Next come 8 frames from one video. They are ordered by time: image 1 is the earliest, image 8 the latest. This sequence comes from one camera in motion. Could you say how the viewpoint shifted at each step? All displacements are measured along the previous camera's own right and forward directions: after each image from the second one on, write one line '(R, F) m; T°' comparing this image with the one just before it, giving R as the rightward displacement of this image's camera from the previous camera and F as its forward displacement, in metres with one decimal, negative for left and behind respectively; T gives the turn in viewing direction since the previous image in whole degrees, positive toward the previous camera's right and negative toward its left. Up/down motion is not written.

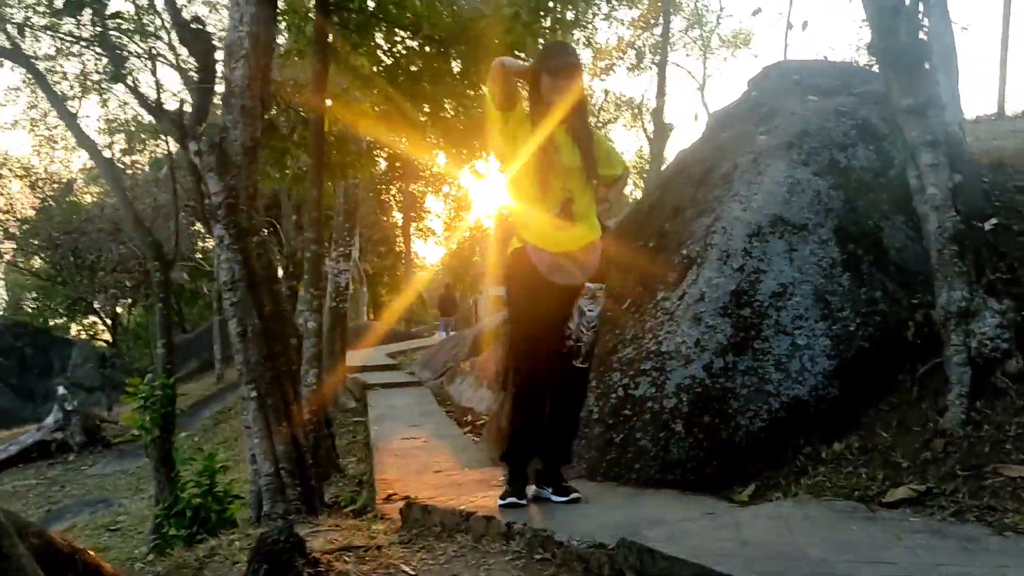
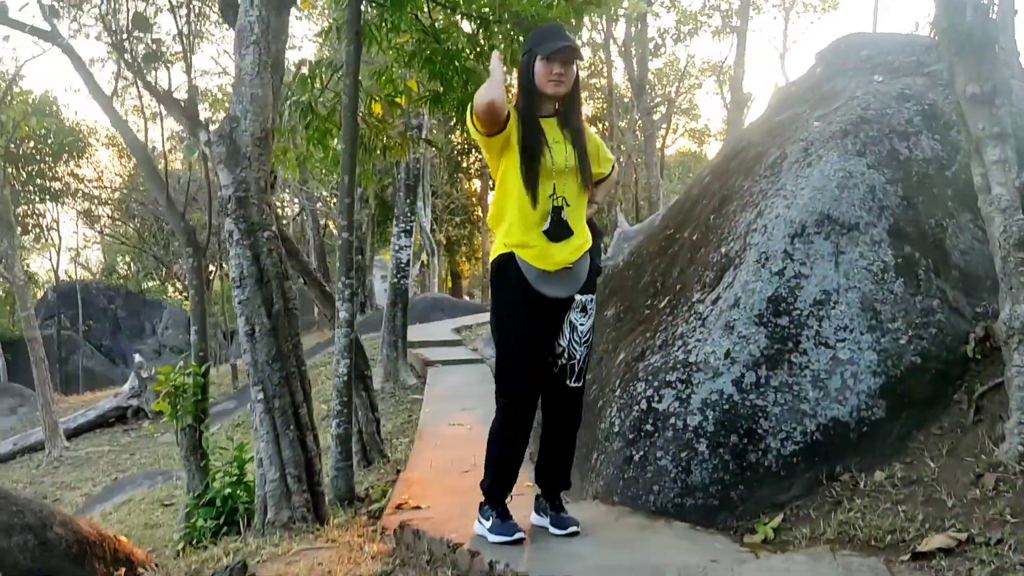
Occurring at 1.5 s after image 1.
(+0.2, +0.2) m; -6°
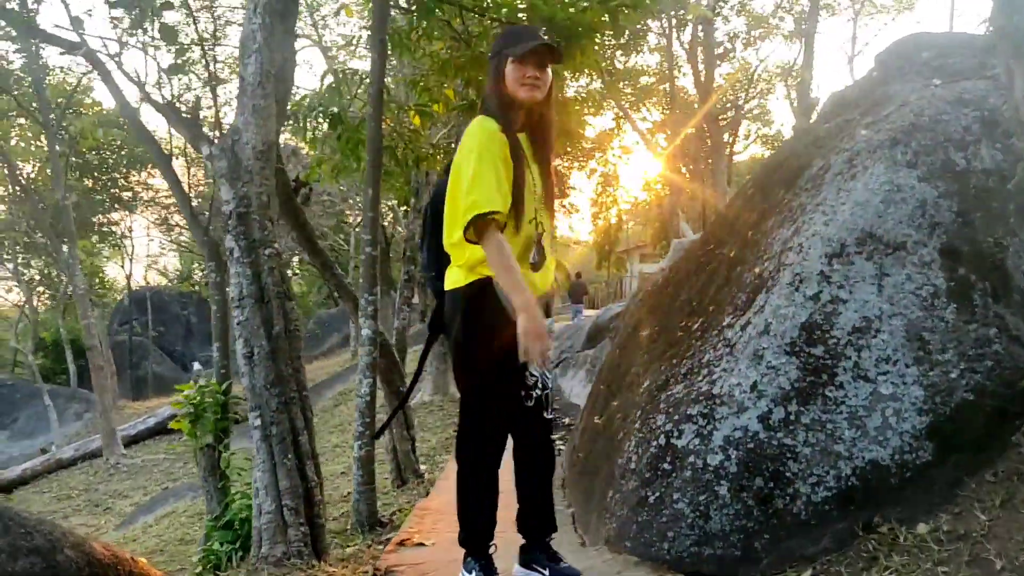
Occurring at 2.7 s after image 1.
(+0.2, +0.2) m; -5°
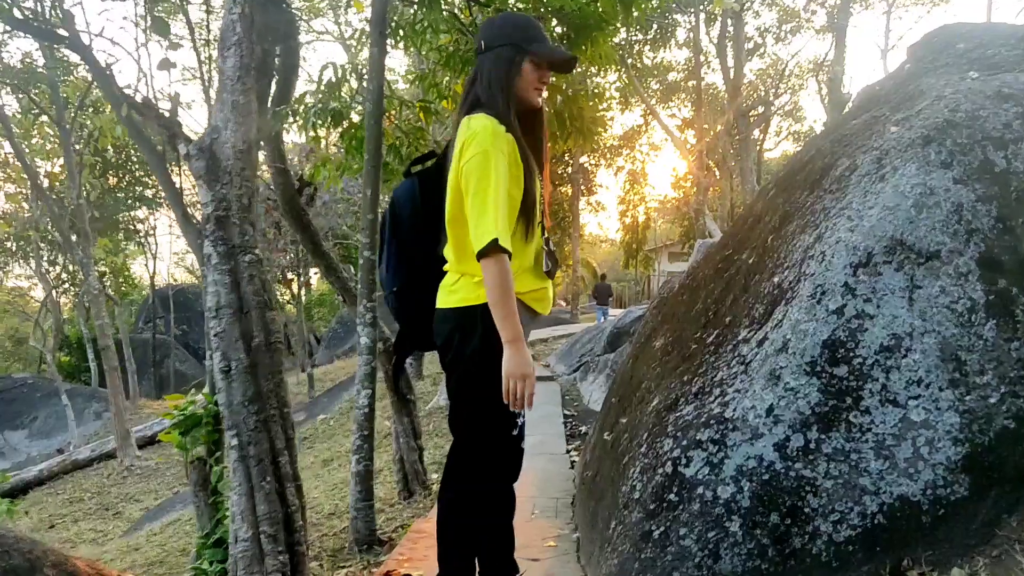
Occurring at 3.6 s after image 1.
(+0.1, +0.2) m; -2°
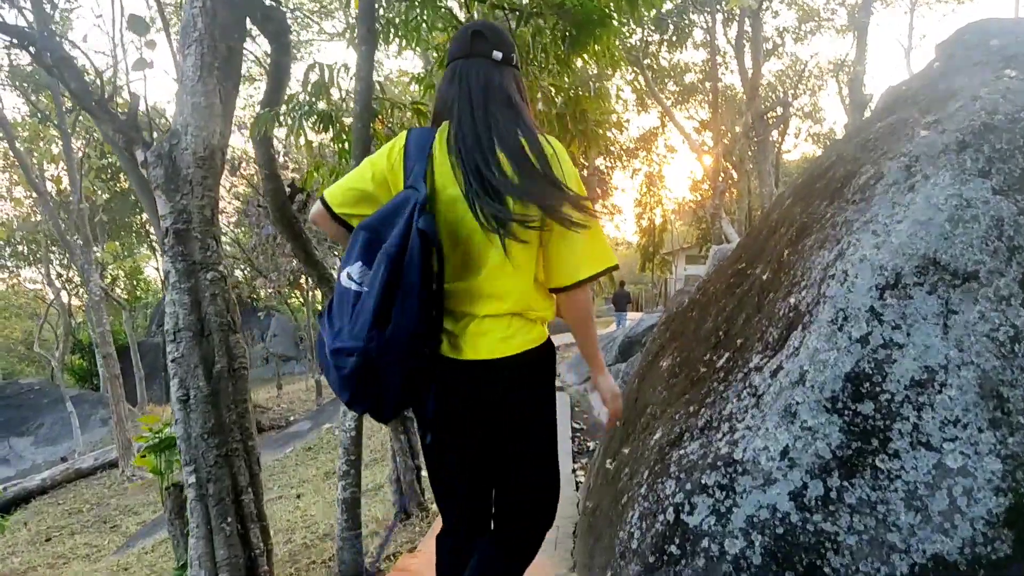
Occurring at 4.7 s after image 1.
(+0.1, +0.3) m; -1°
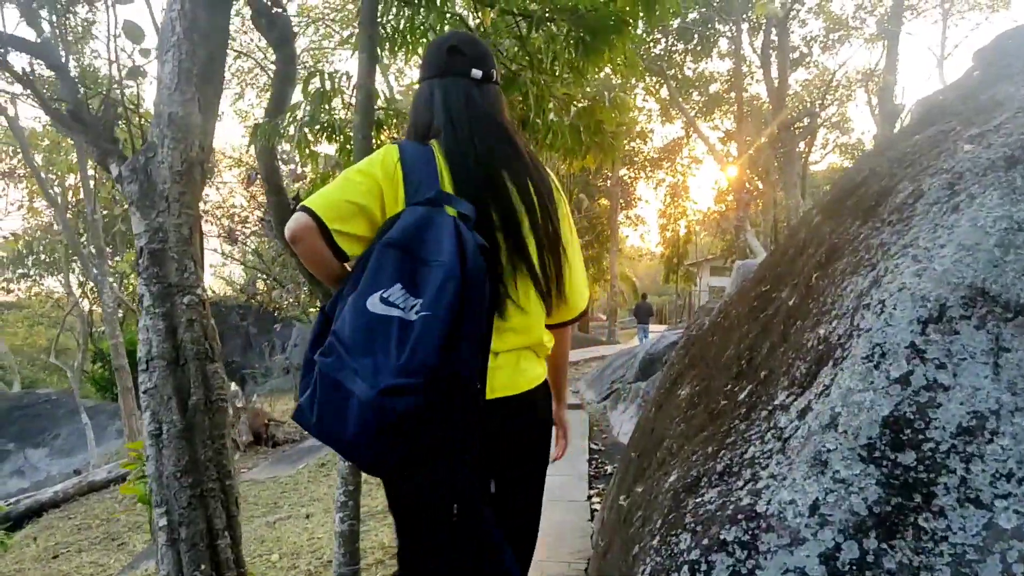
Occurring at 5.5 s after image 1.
(+0.1, +0.2) m; -2°
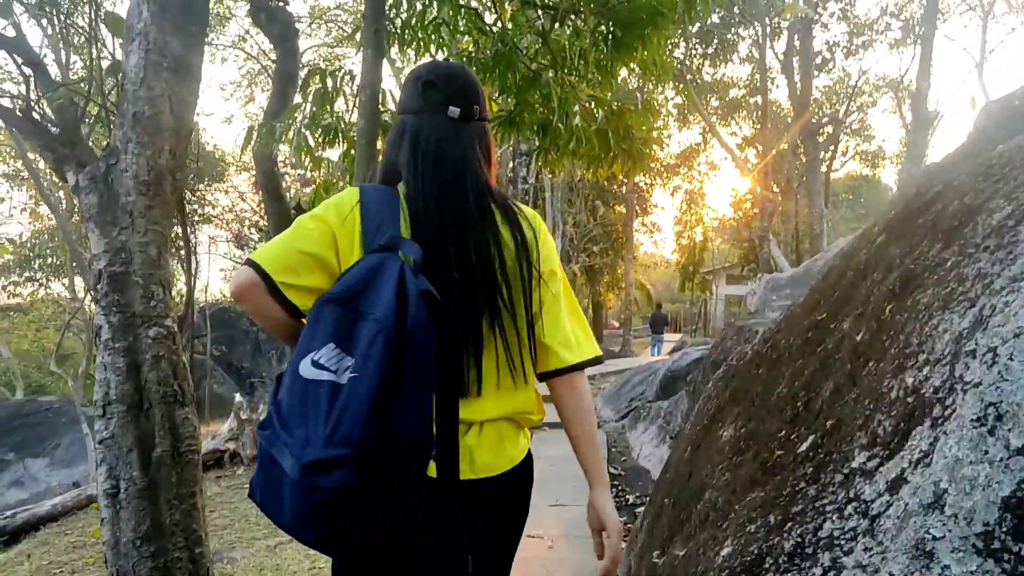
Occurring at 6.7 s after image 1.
(0.0, +0.4) m; -1°
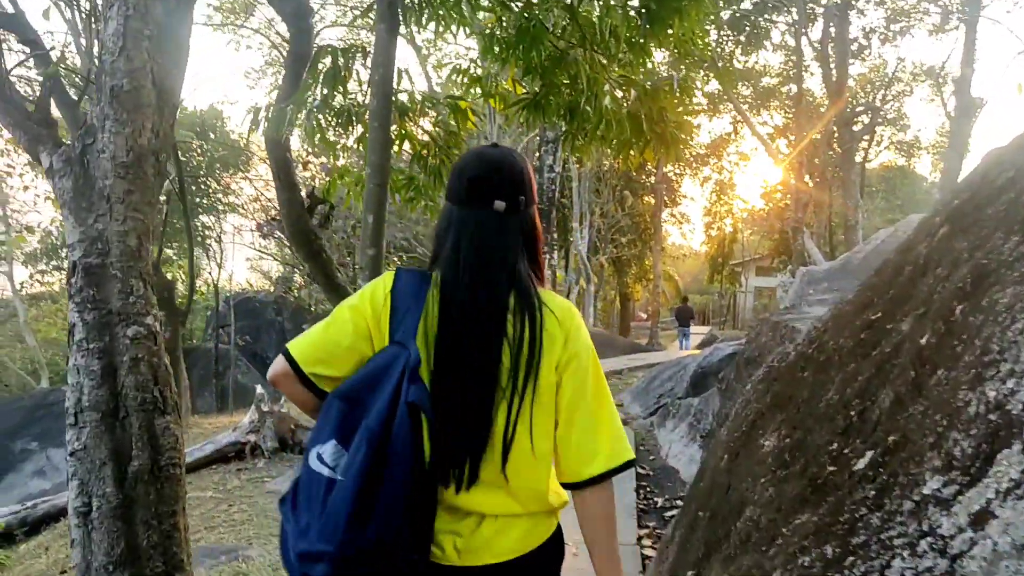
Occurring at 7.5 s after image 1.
(0.0, +0.2) m; -2°
